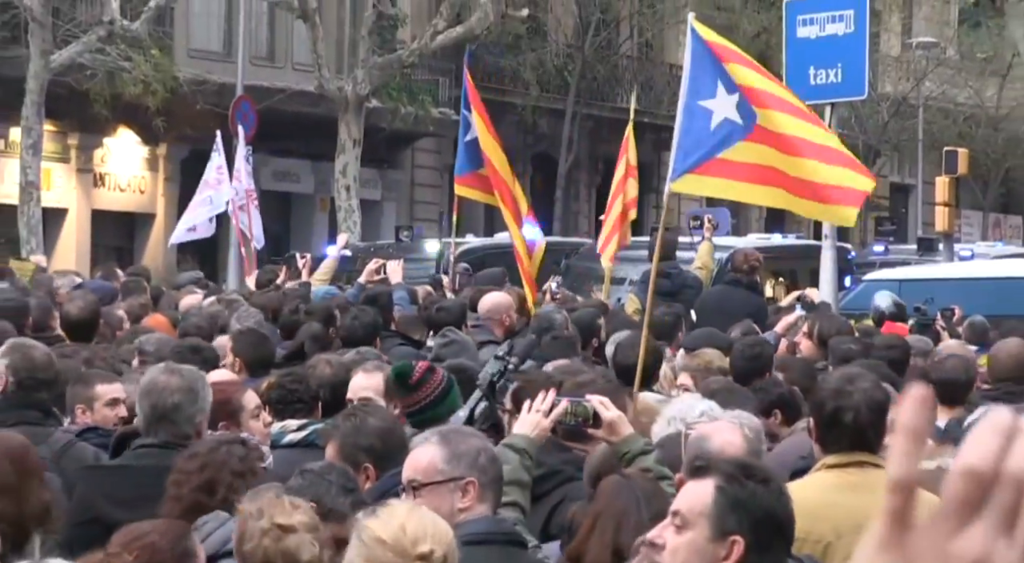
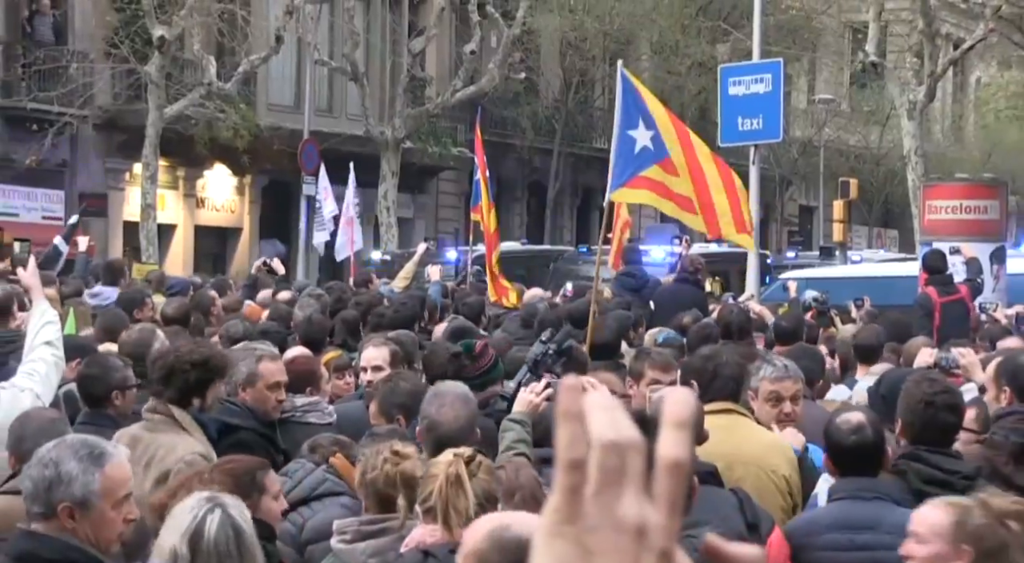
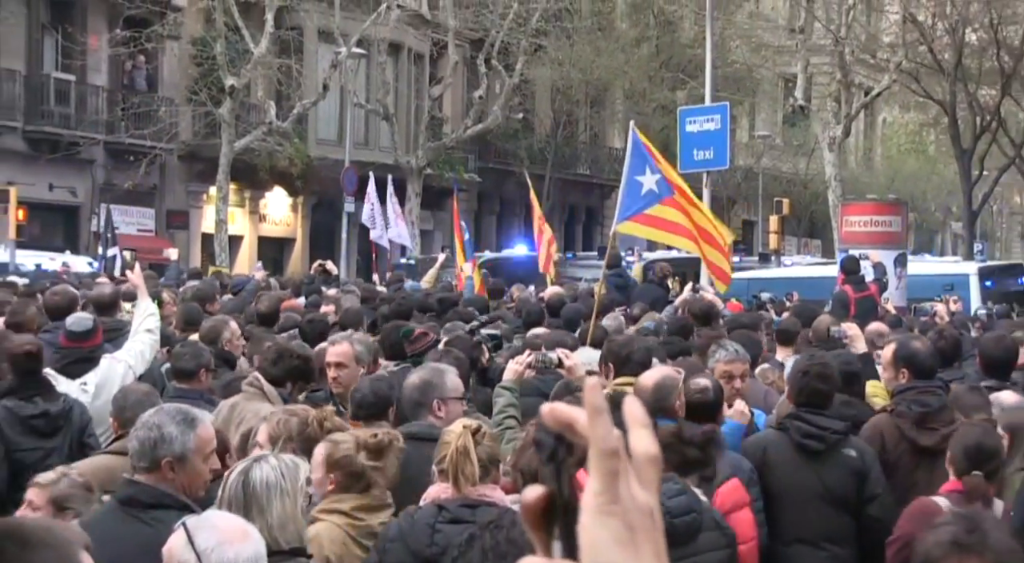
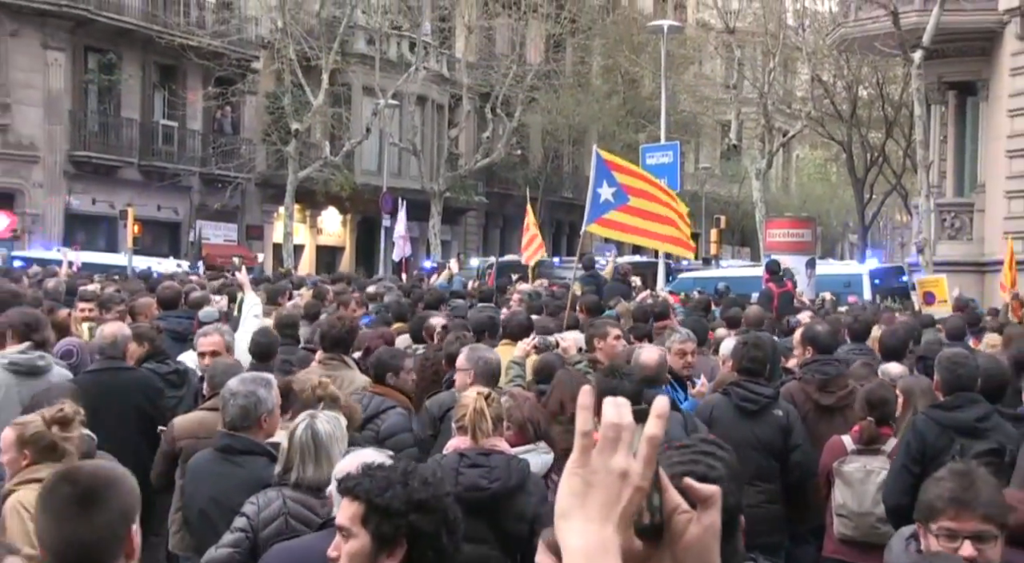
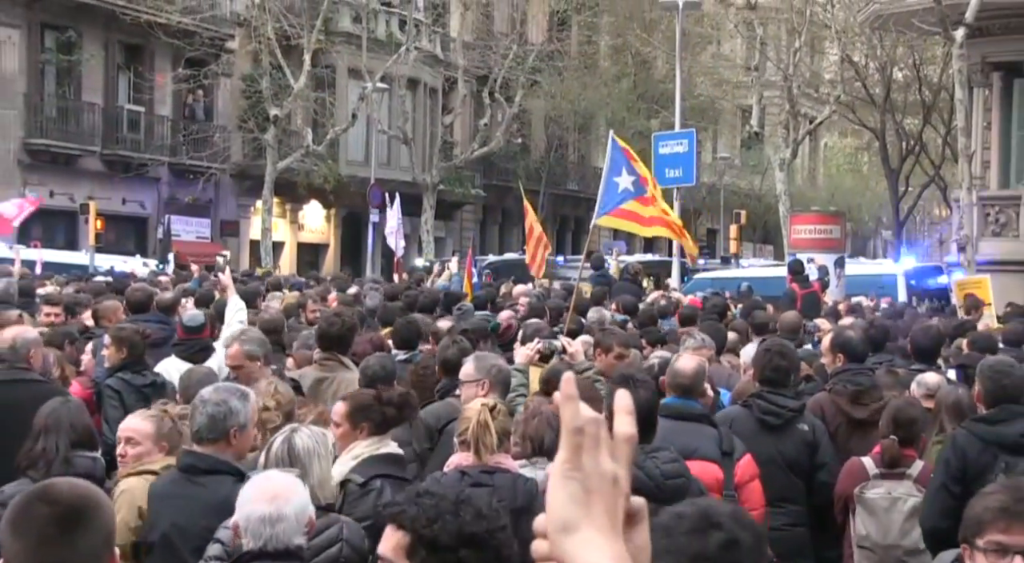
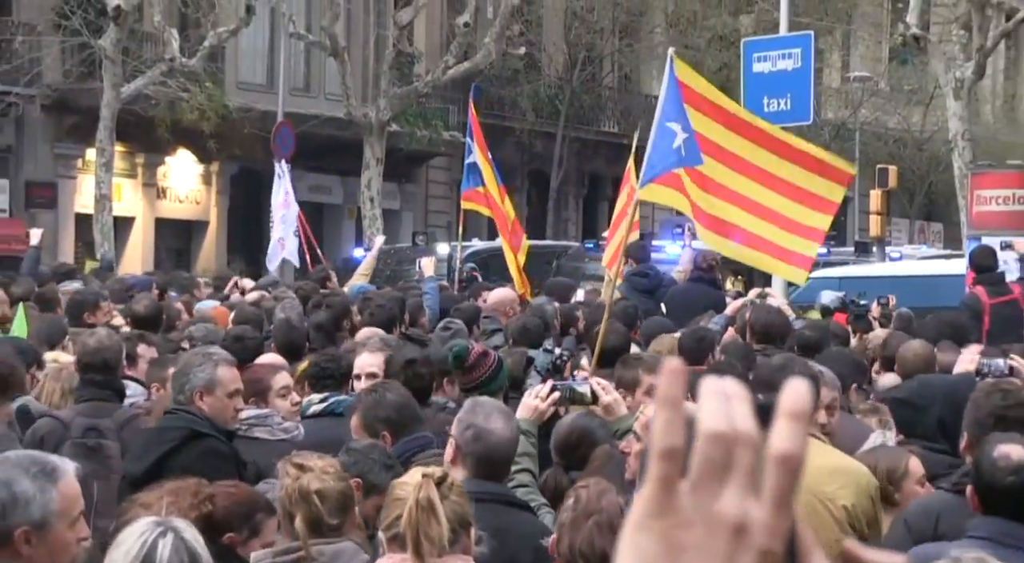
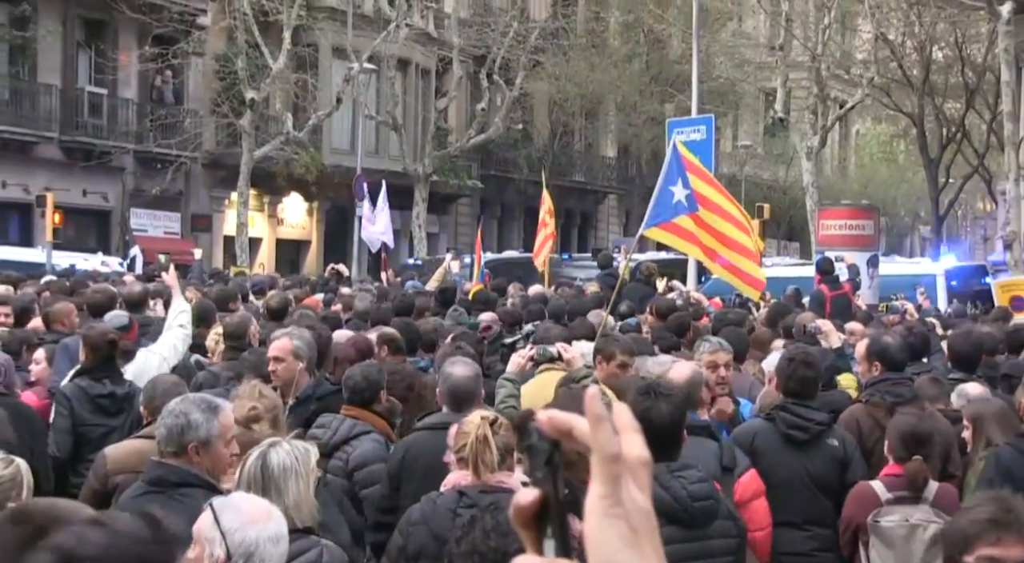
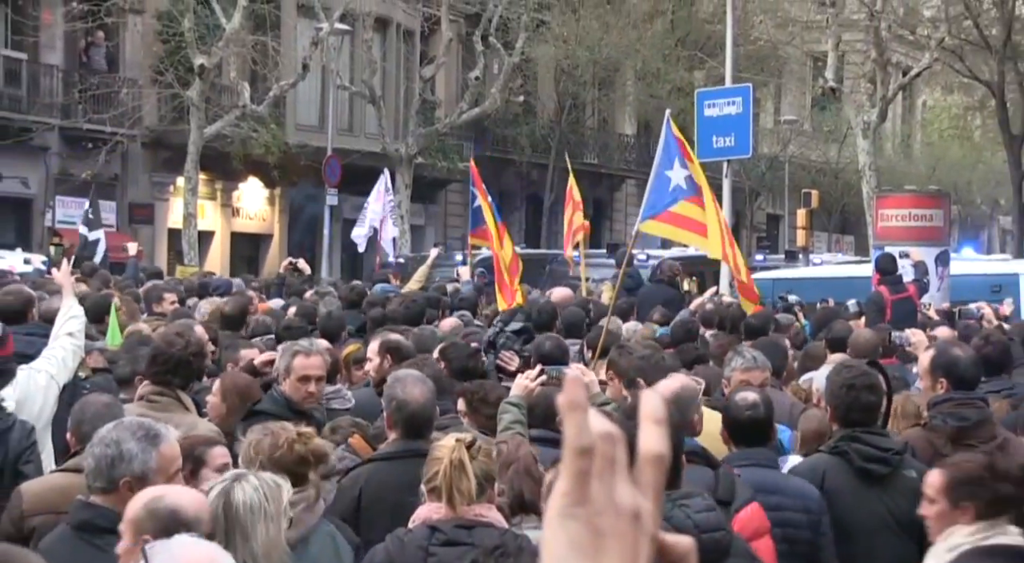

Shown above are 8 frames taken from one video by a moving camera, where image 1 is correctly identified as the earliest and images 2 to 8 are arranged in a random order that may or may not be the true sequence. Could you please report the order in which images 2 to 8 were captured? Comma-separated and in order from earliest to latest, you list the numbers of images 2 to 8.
6, 2, 8, 3, 7, 5, 4
